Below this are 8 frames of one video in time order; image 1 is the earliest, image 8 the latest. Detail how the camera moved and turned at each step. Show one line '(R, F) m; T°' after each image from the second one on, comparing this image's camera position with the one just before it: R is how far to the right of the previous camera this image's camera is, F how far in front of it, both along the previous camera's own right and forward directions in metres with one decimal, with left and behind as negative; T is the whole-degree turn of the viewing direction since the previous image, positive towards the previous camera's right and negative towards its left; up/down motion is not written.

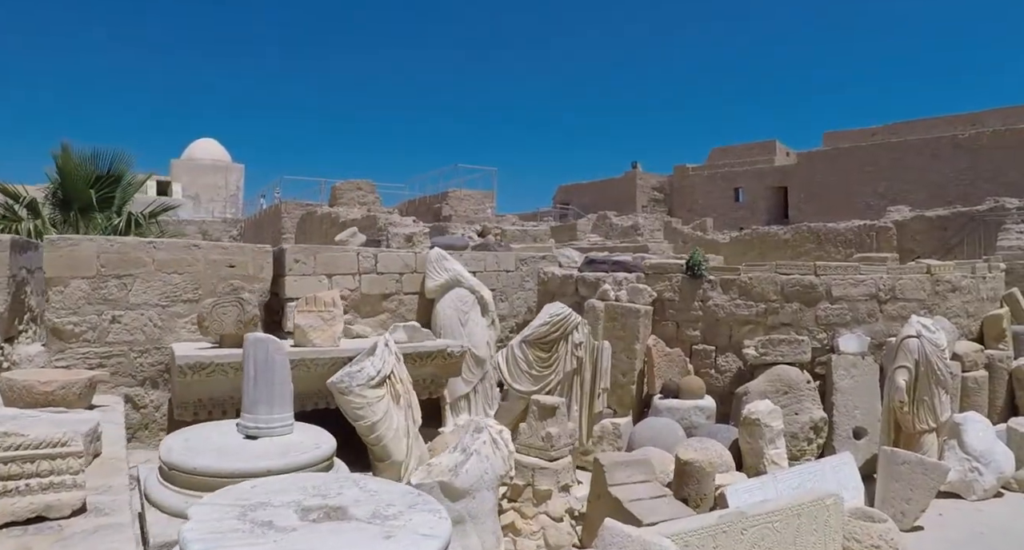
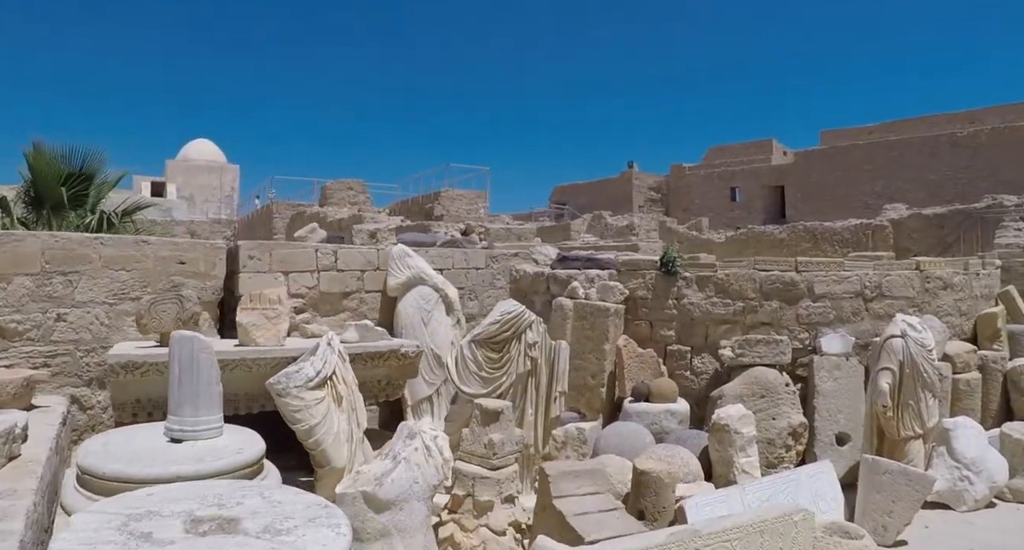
(+0.4, +0.4) m; 0°
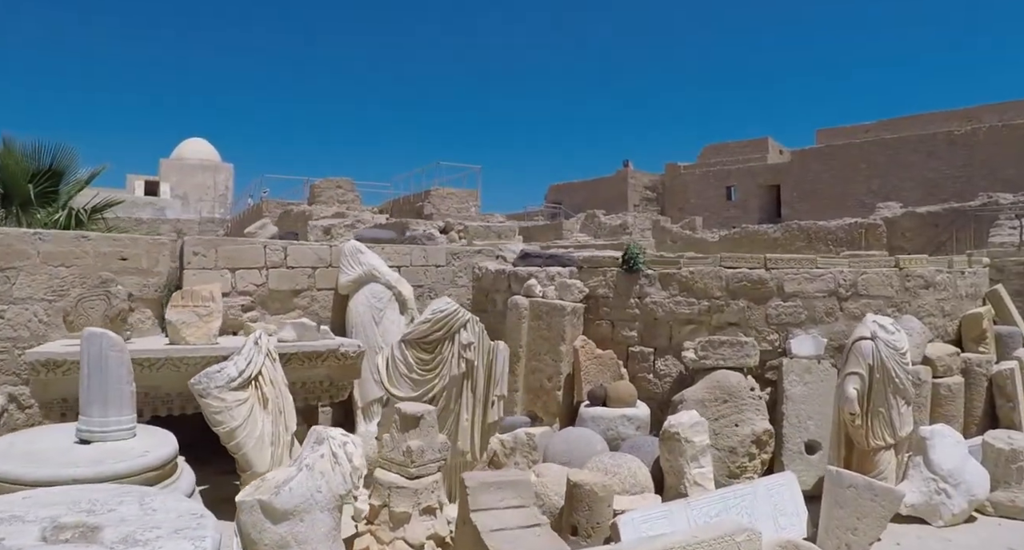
(+0.4, +0.4) m; 0°
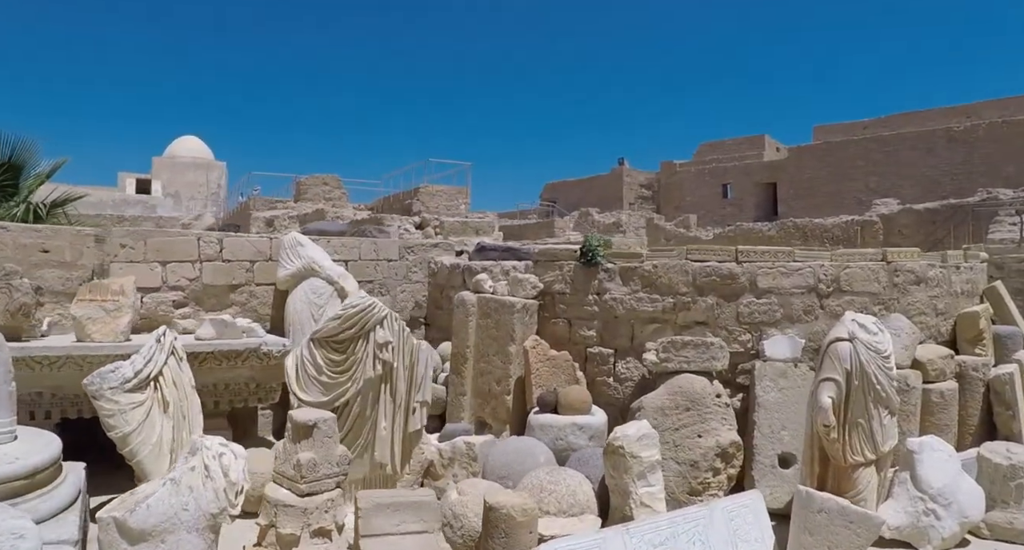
(+0.4, +0.6) m; 0°
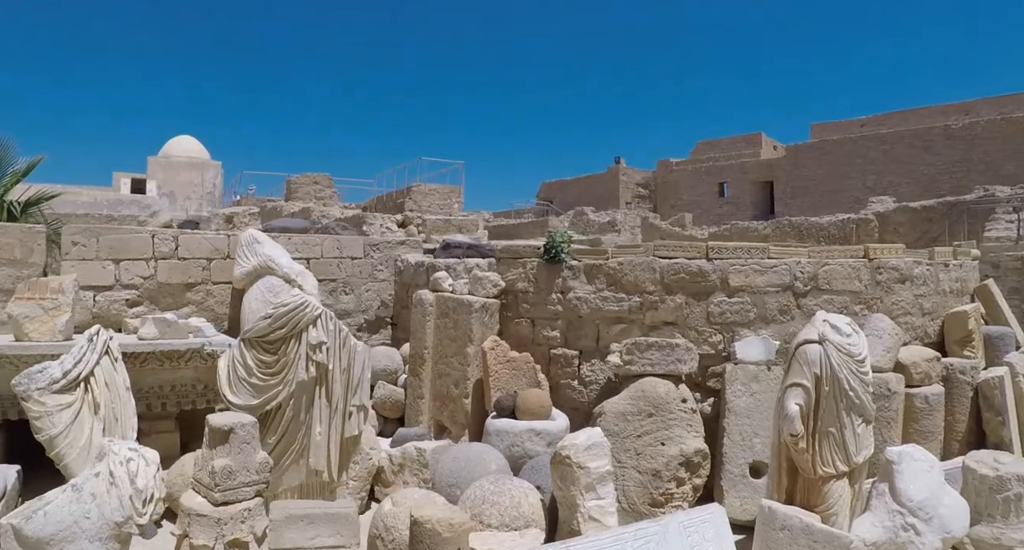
(+0.3, +0.3) m; 0°
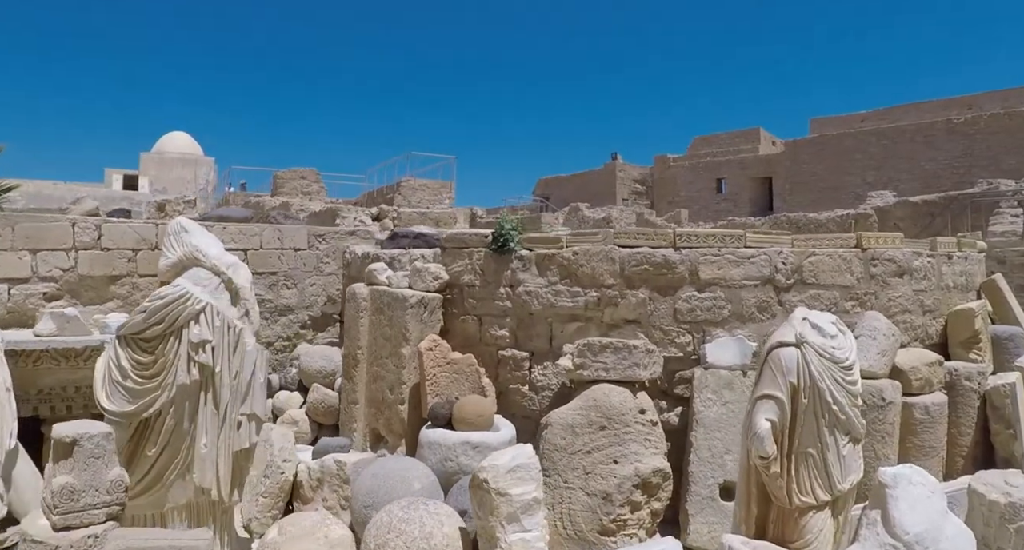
(+0.4, +0.7) m; 0°
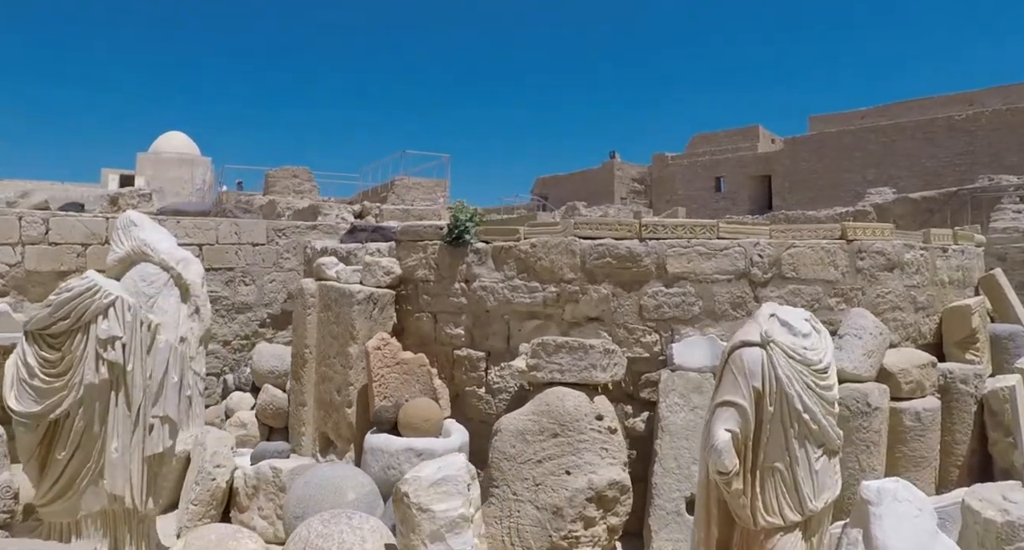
(+0.3, +0.4) m; 0°
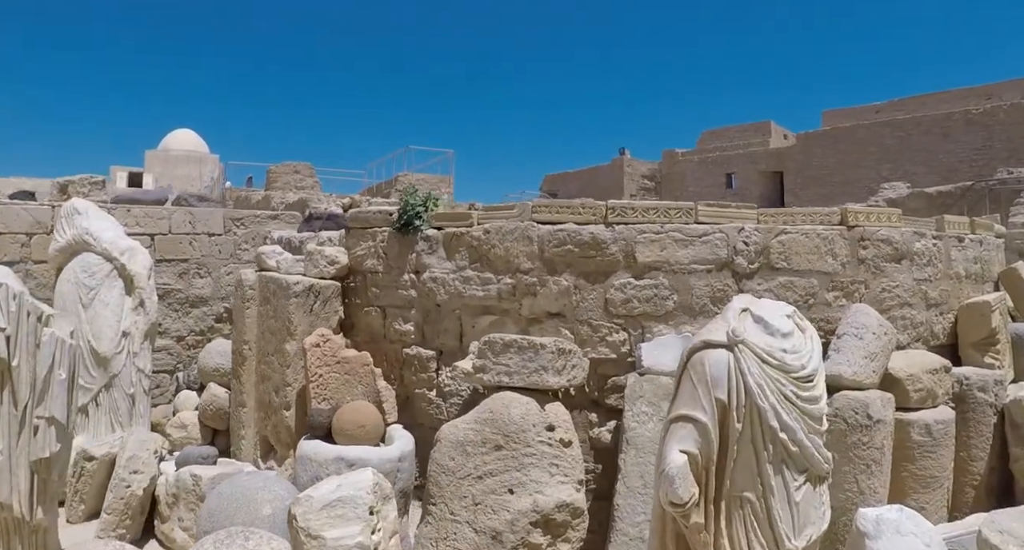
(+0.3, +0.5) m; -1°
